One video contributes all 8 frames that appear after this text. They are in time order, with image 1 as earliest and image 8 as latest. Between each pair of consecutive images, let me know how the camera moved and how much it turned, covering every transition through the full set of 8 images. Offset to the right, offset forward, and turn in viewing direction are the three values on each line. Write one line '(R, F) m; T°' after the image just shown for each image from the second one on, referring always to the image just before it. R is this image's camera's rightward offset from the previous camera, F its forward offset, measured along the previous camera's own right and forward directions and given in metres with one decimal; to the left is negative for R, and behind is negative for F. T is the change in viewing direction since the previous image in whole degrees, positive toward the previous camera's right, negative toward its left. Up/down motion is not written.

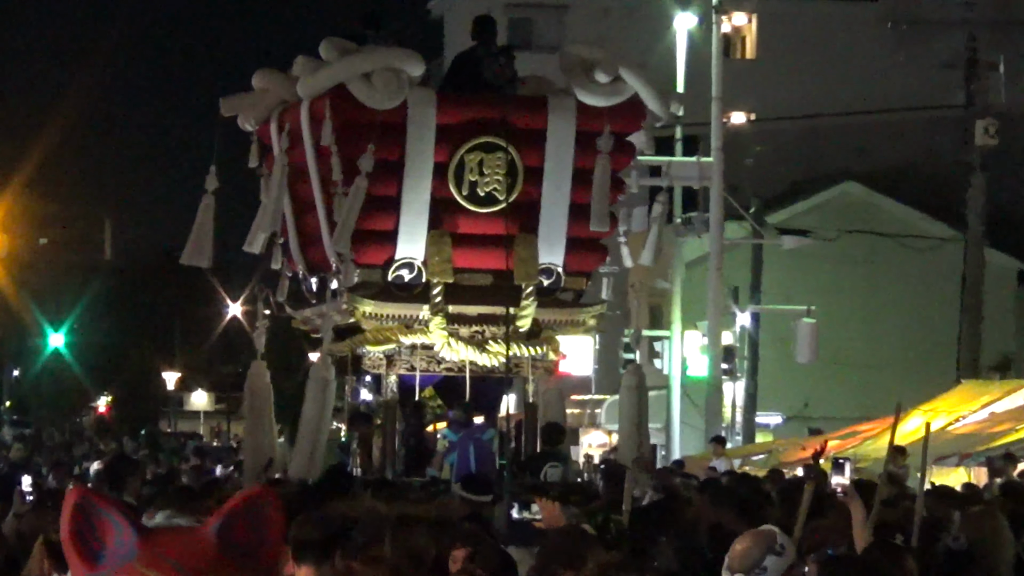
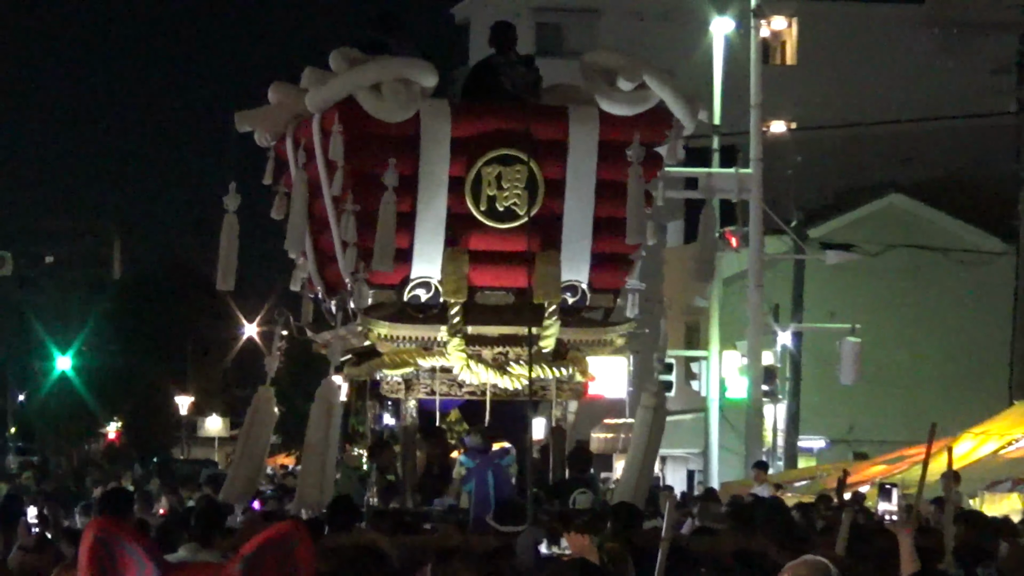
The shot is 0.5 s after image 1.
(+0.2, +0.6) m; -2°
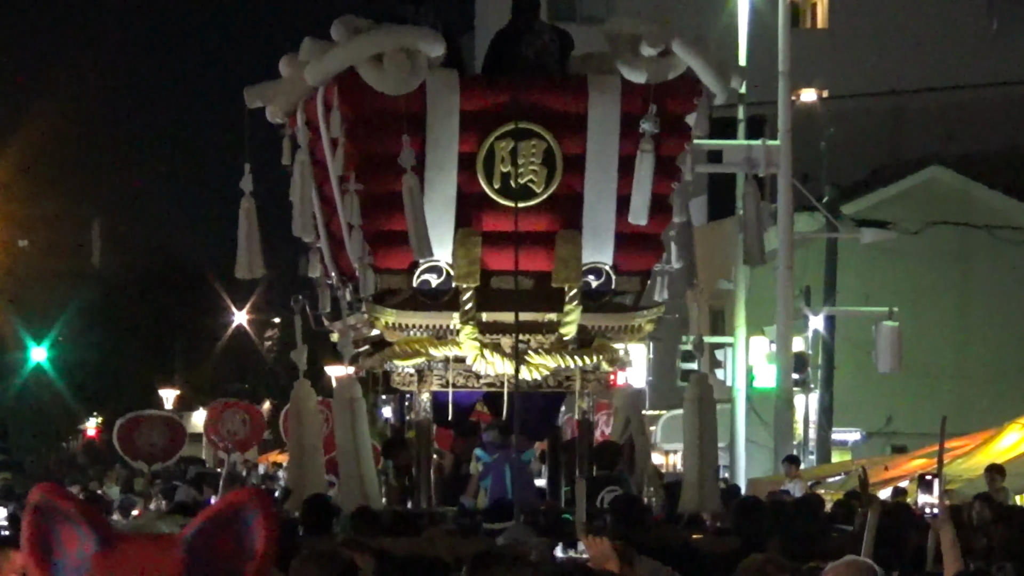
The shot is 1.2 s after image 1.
(0.0, +0.8) m; -1°
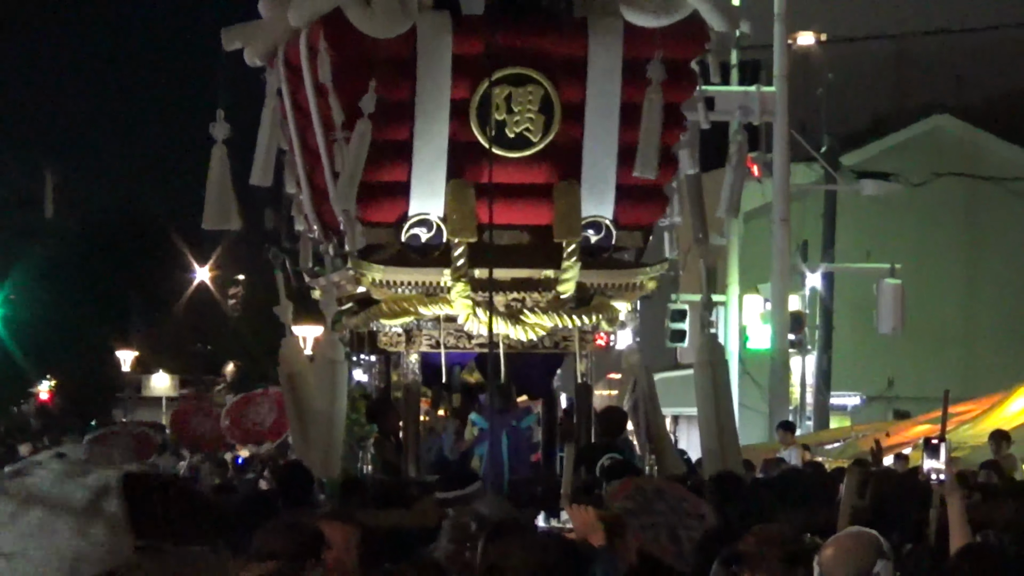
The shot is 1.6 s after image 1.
(-0.1, +0.6) m; +1°
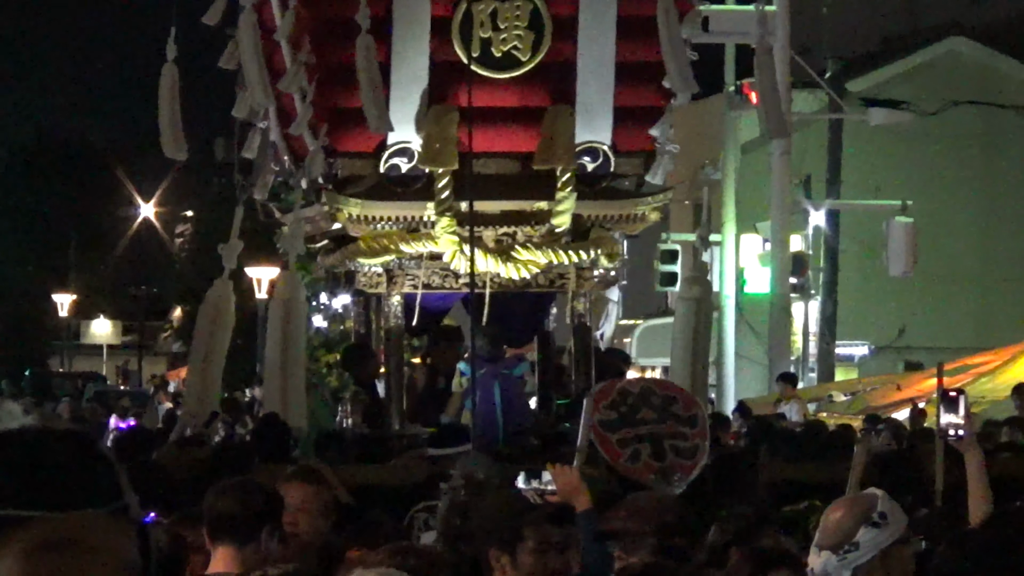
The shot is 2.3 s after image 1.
(-0.1, +0.9) m; +1°
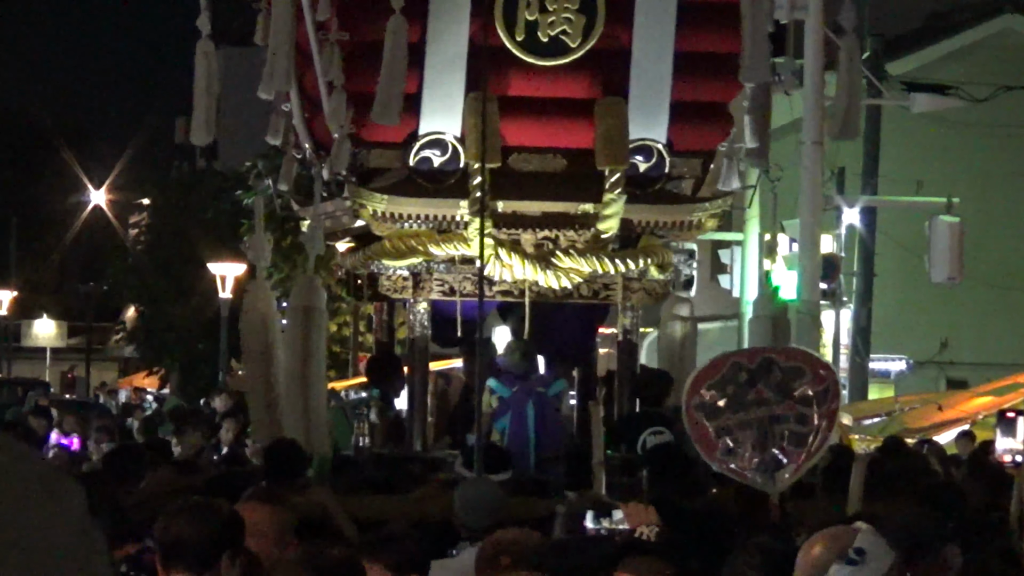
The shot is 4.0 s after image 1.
(-0.3, +0.9) m; 0°
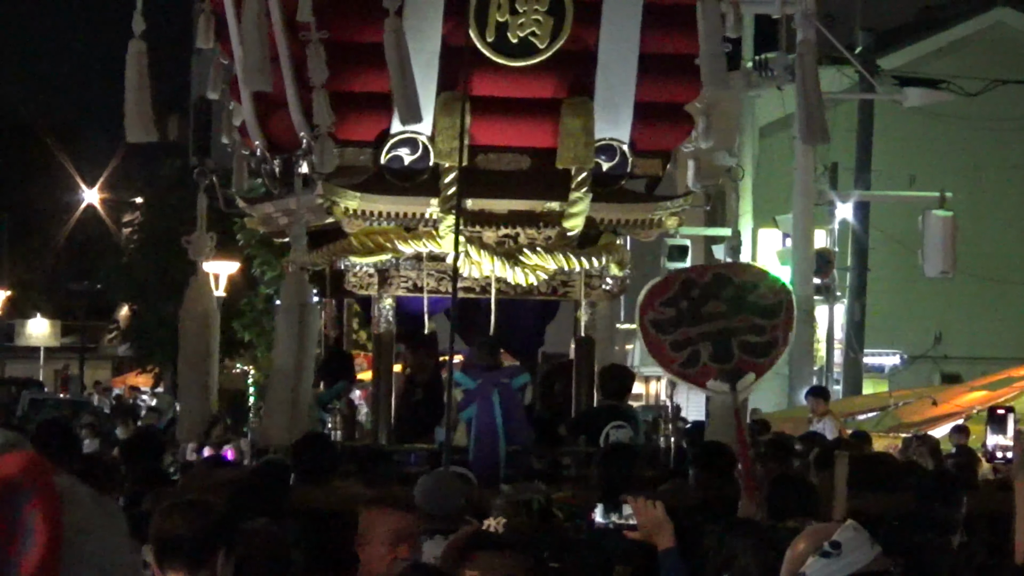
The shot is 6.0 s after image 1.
(+0.4, -0.2) m; -1°
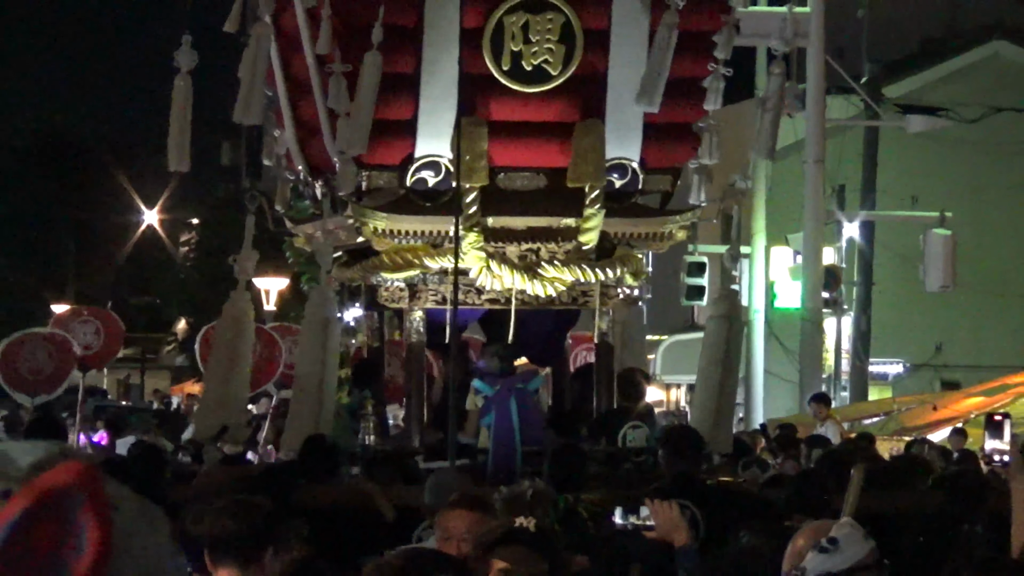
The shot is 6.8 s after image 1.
(-0.1, -0.6) m; -1°
